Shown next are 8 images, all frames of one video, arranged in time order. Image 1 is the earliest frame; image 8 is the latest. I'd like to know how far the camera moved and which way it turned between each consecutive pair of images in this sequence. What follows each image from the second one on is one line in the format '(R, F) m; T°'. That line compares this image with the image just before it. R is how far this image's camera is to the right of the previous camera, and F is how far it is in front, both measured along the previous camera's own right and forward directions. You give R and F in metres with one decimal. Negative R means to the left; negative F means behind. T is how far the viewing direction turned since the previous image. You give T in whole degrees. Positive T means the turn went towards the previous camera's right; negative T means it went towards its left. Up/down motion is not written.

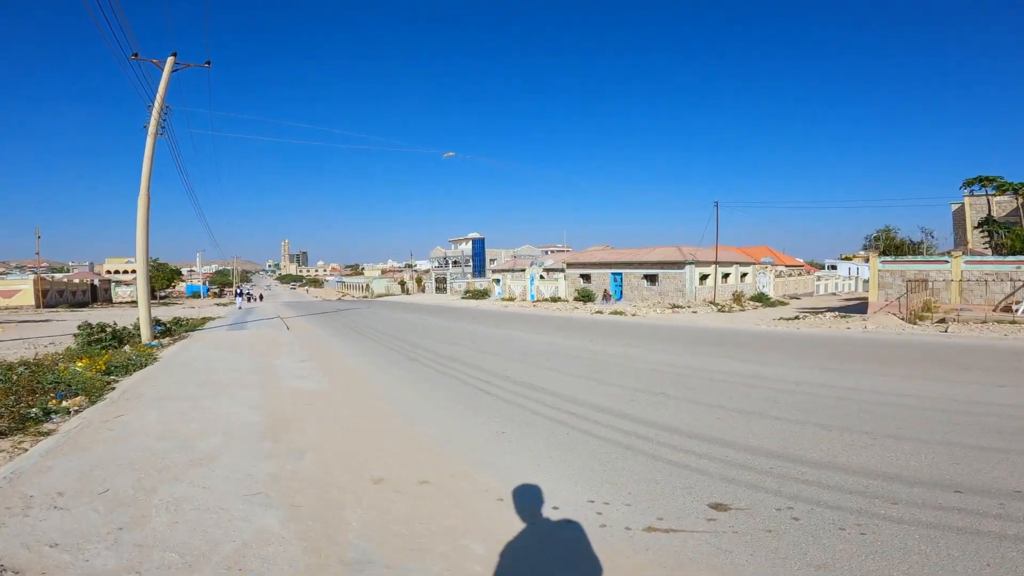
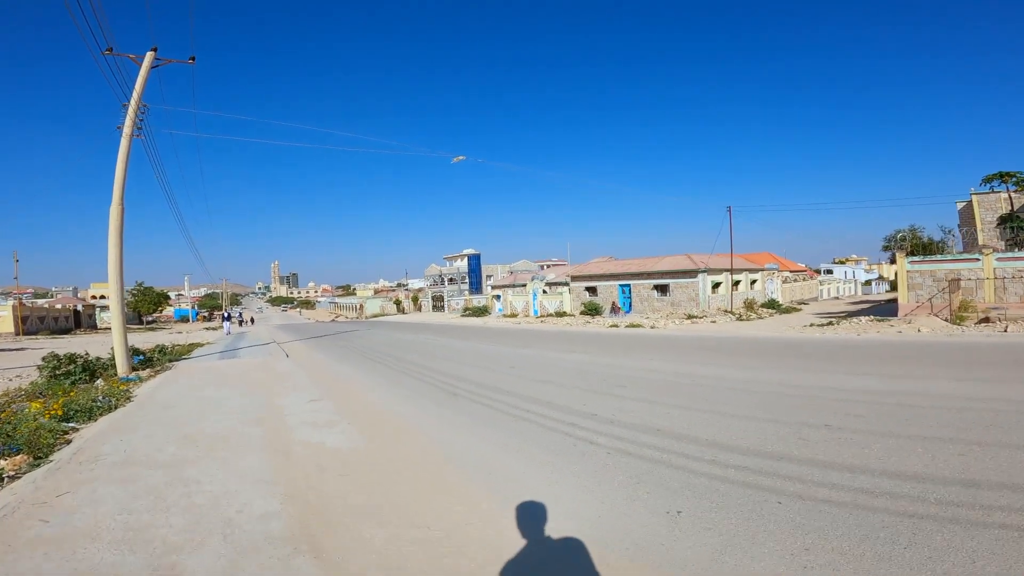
(-0.8, +1.5) m; +1°
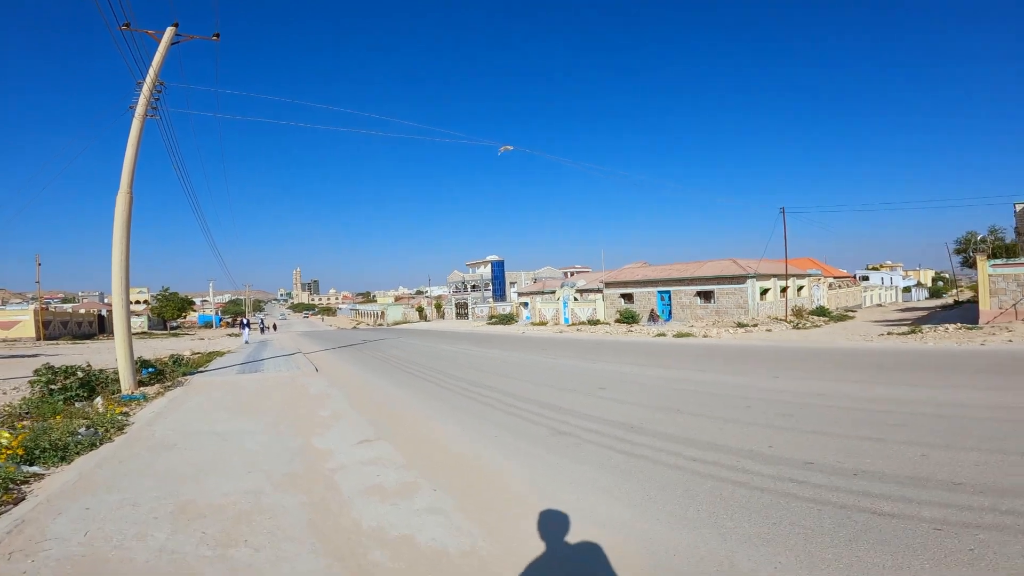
(-0.9, +1.6) m; -2°
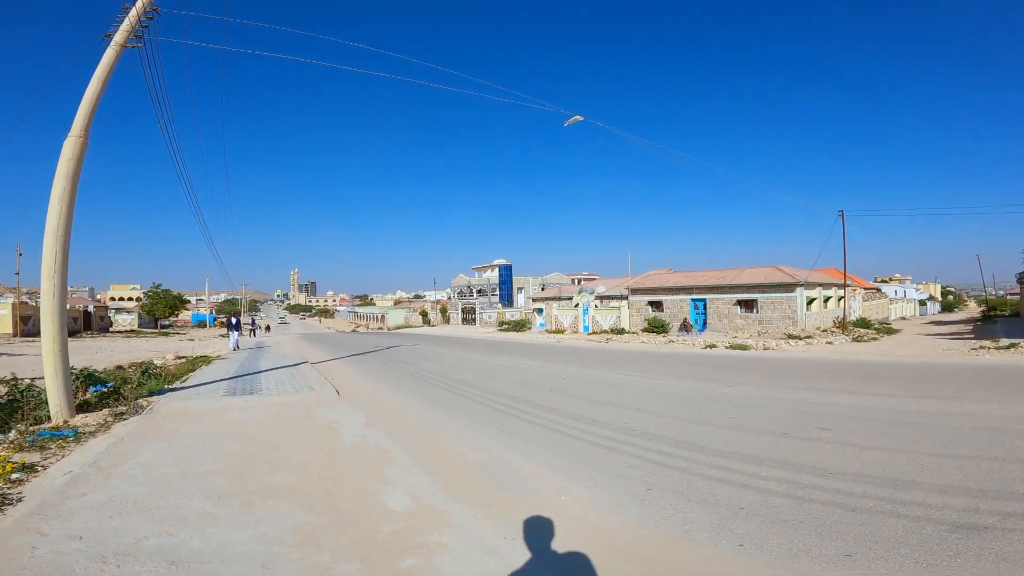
(-1.3, +2.6) m; 0°
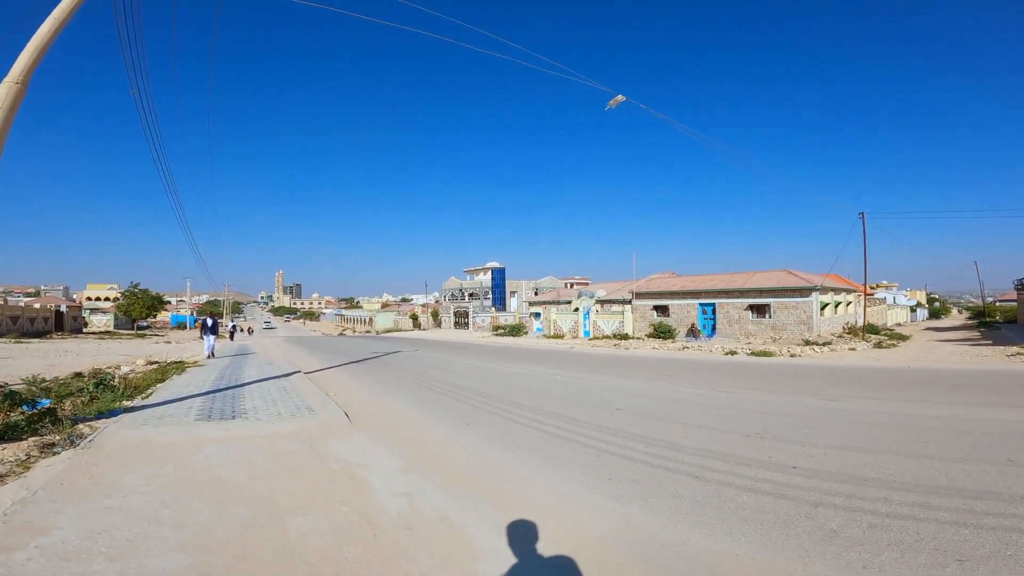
(-0.7, +1.4) m; +1°
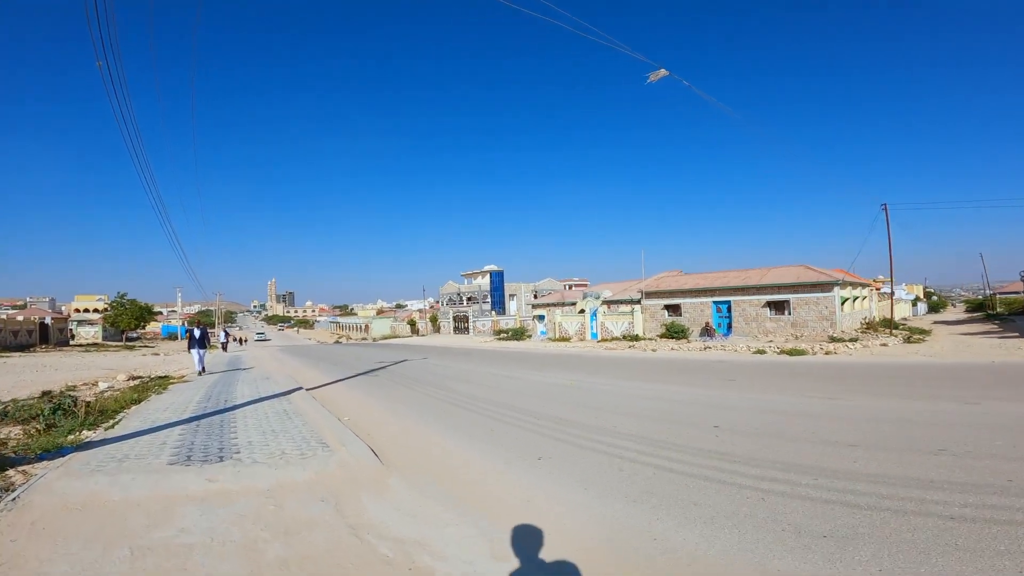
(-0.6, +1.2) m; +1°
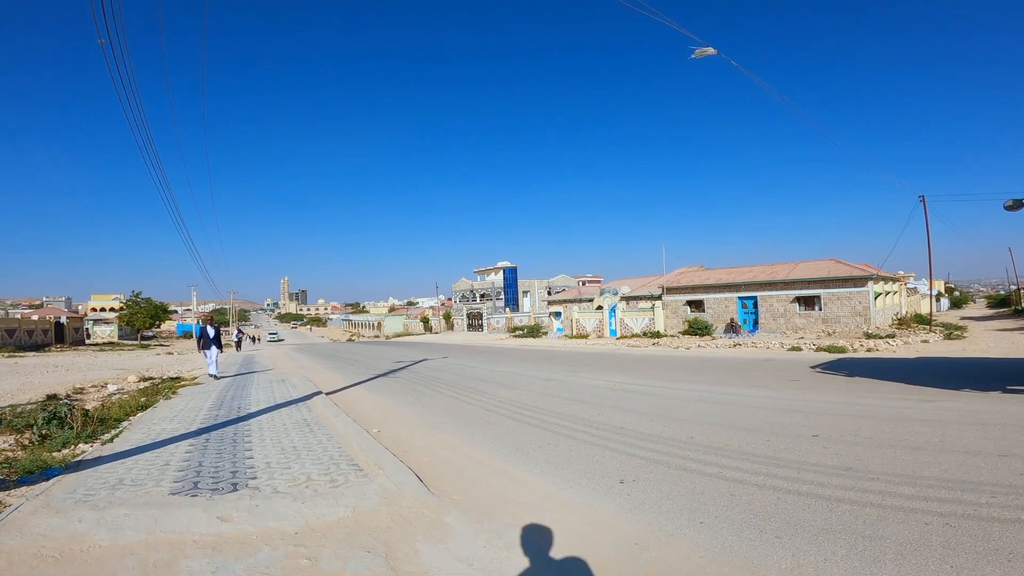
(-0.4, +0.7) m; -1°
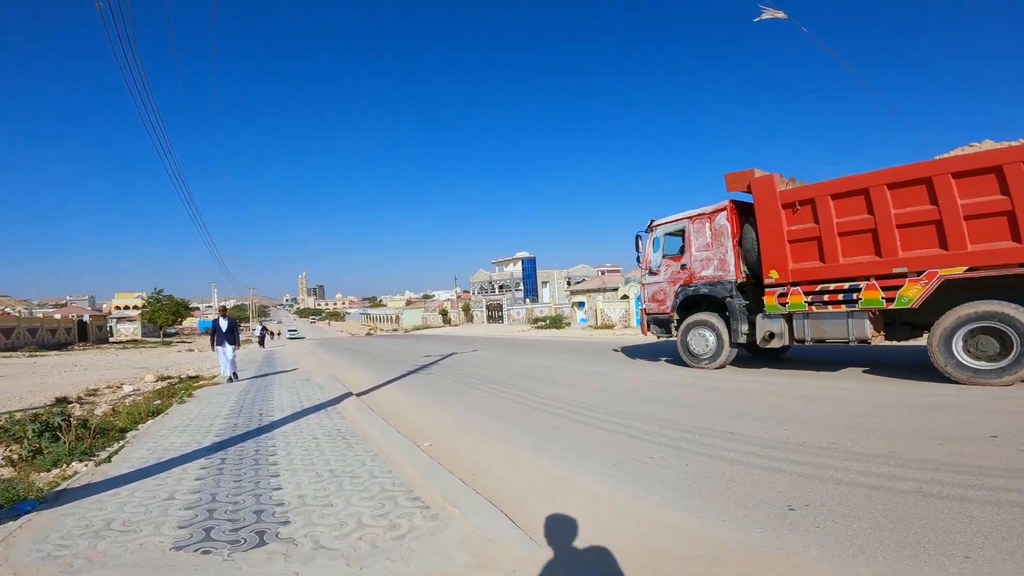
(-0.4, +0.9) m; -2°
